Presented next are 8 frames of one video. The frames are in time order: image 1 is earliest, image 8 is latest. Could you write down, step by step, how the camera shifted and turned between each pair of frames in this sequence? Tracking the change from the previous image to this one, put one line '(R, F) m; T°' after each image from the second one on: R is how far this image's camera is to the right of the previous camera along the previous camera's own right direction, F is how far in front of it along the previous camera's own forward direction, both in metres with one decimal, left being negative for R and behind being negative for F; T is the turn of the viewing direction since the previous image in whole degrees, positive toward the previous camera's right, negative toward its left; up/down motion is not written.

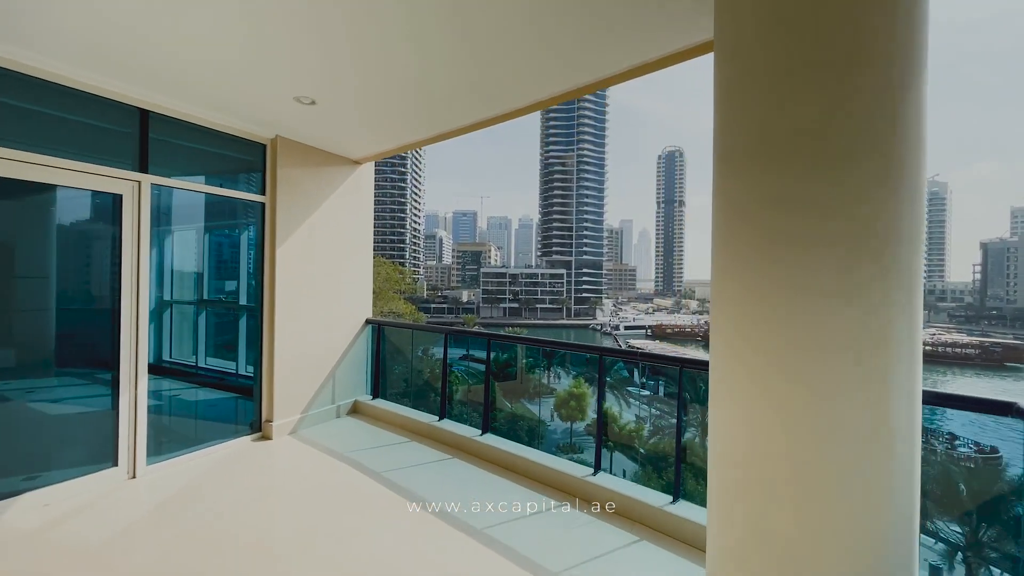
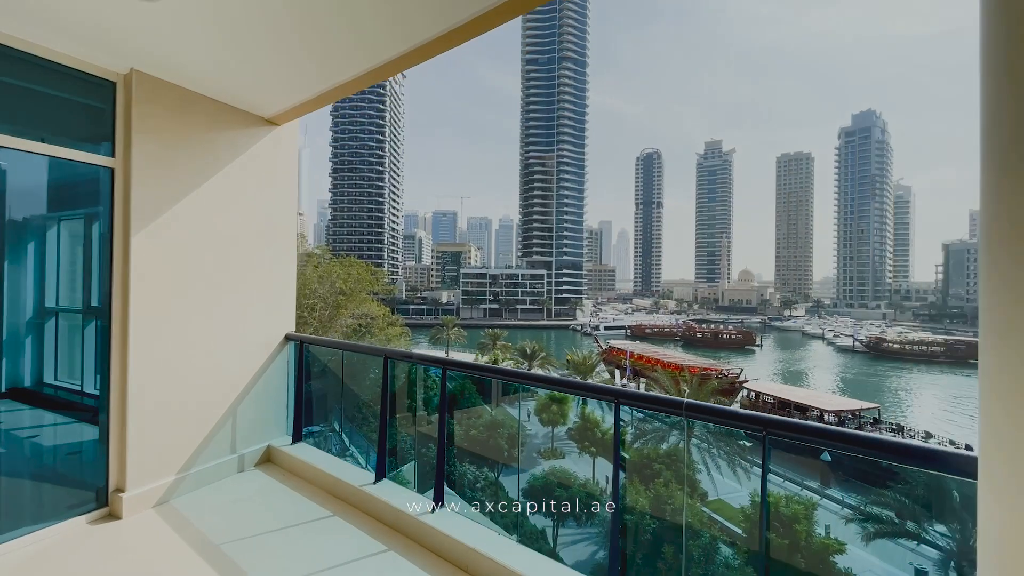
(+0.1, +0.8) m; +2°
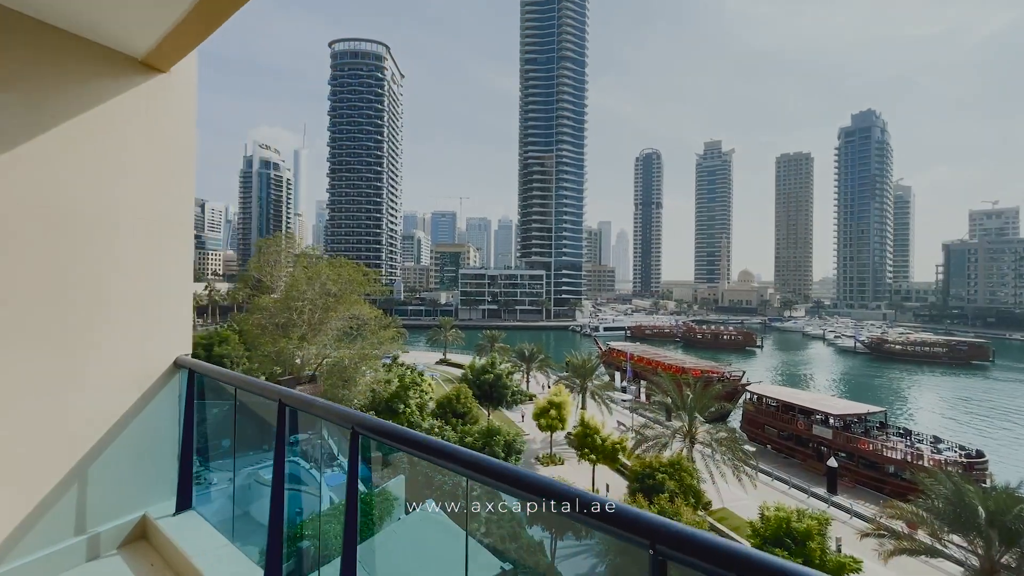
(+0.1, +0.7) m; 0°
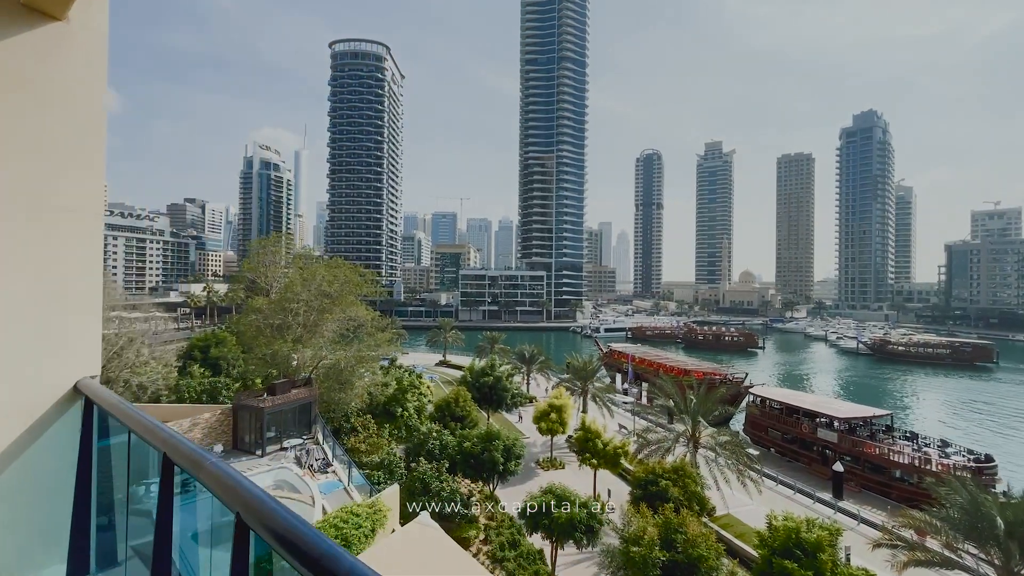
(0.0, +0.4) m; 0°
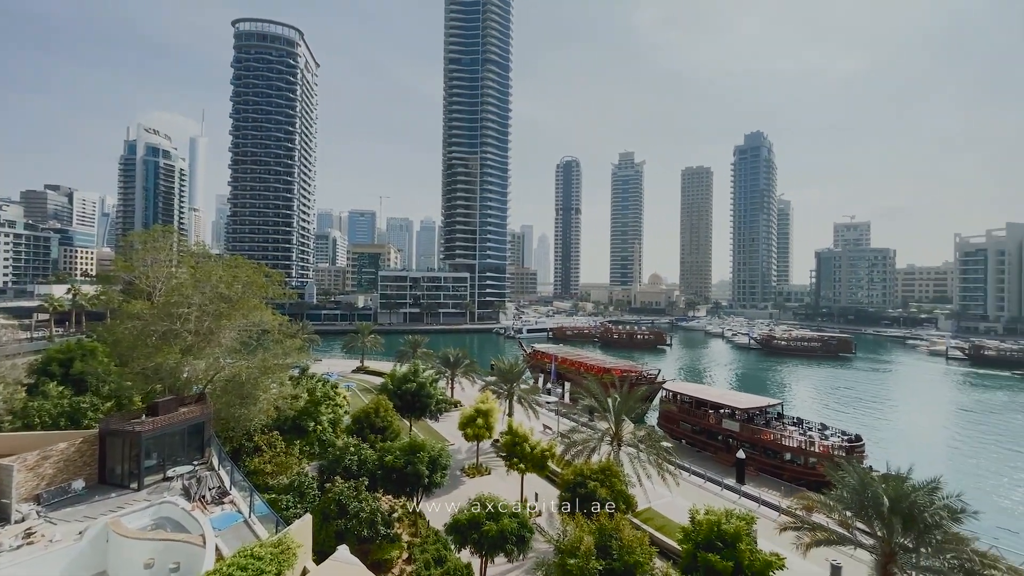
(-0.2, +0.8) m; +10°
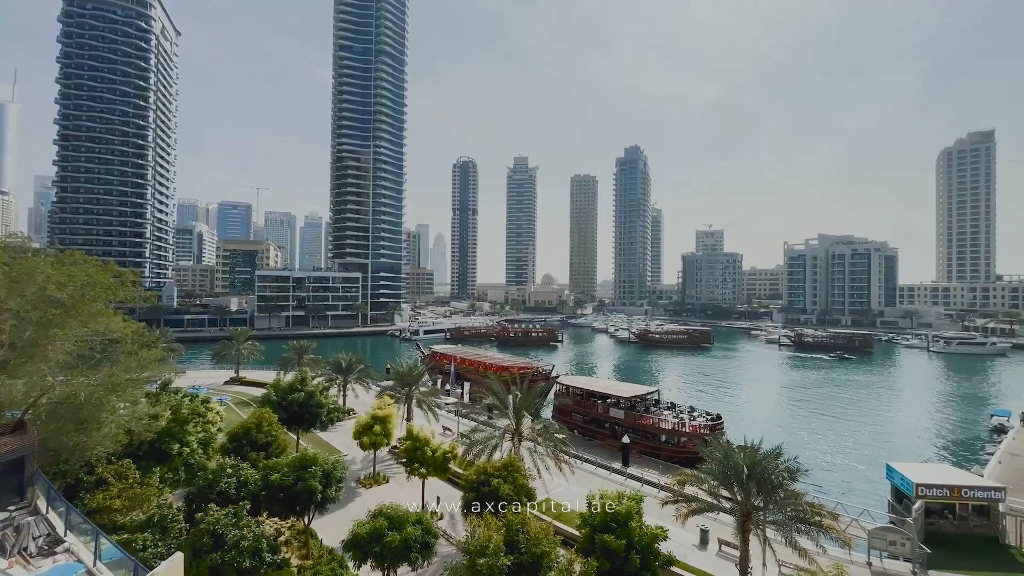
(-0.2, +0.4) m; +13°
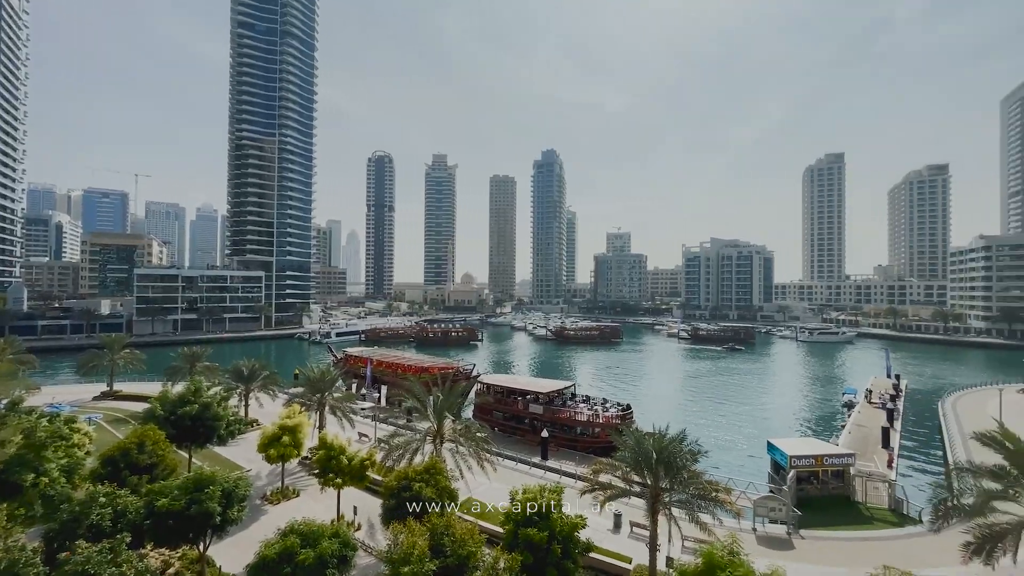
(-0.1, +0.3) m; +10°
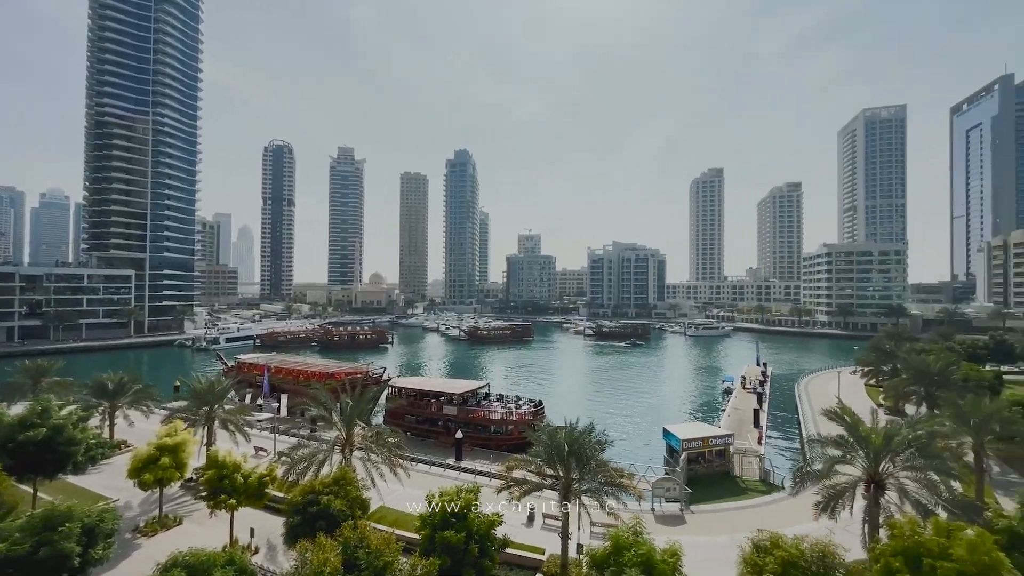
(0.0, +0.3) m; +11°
